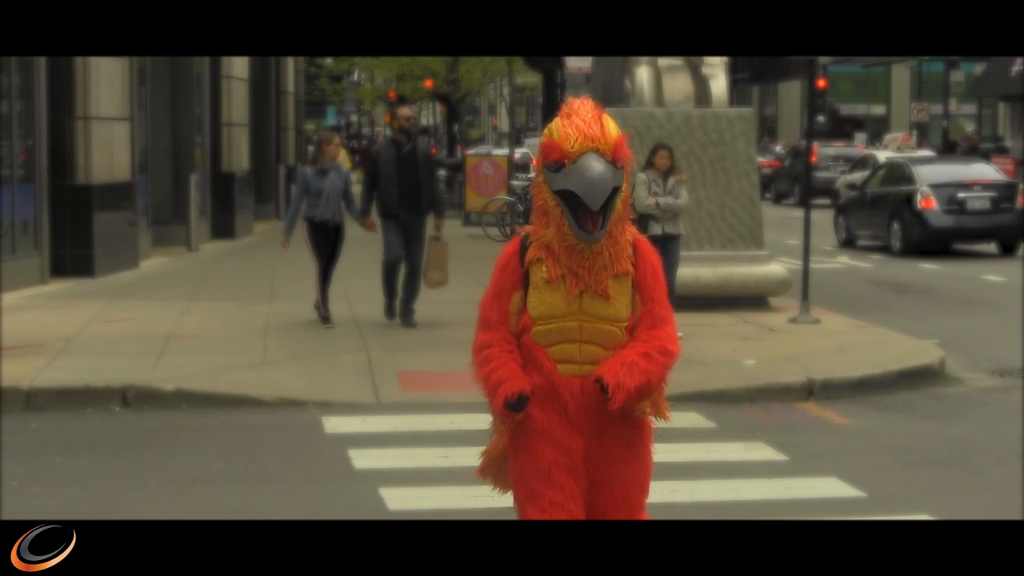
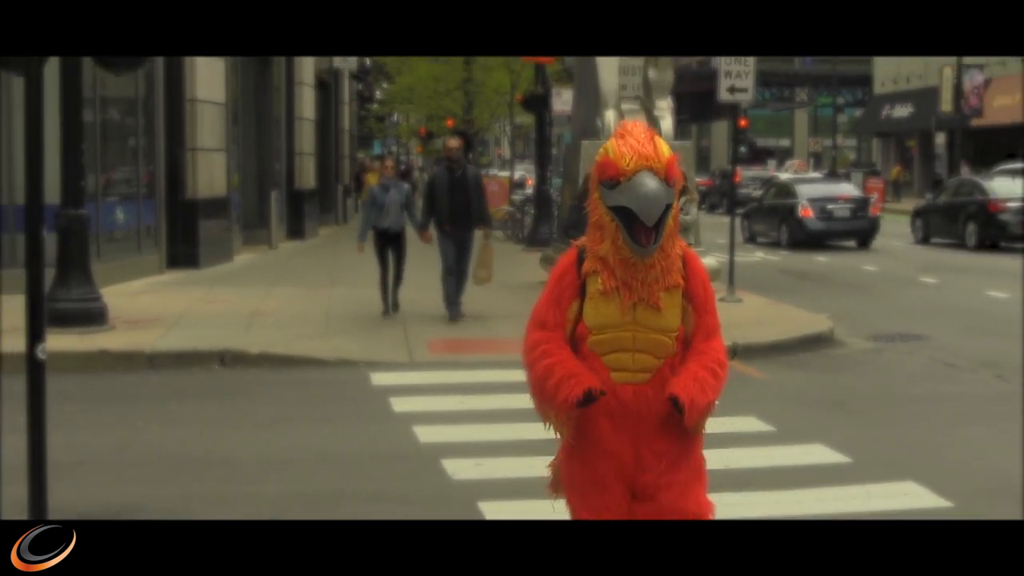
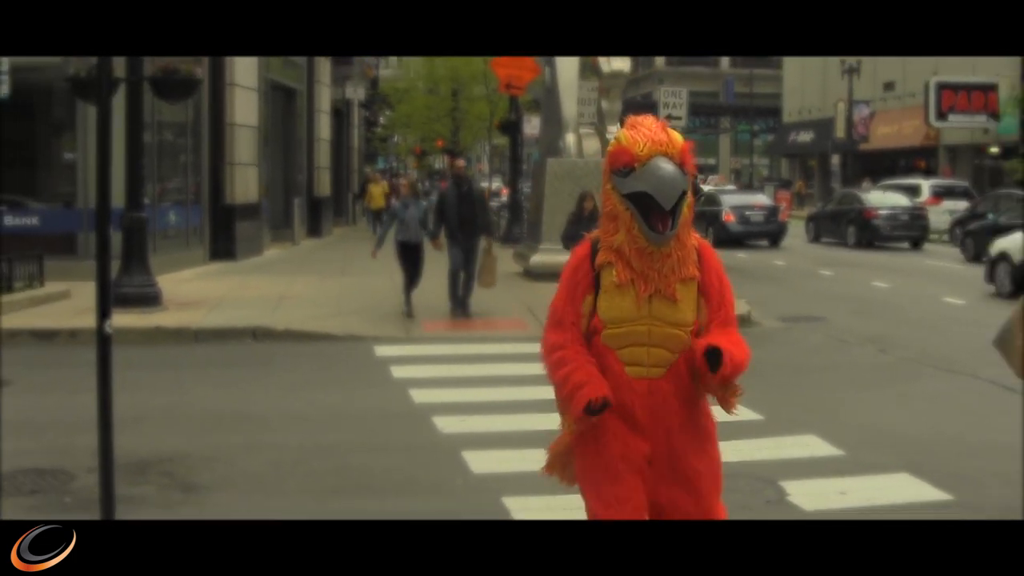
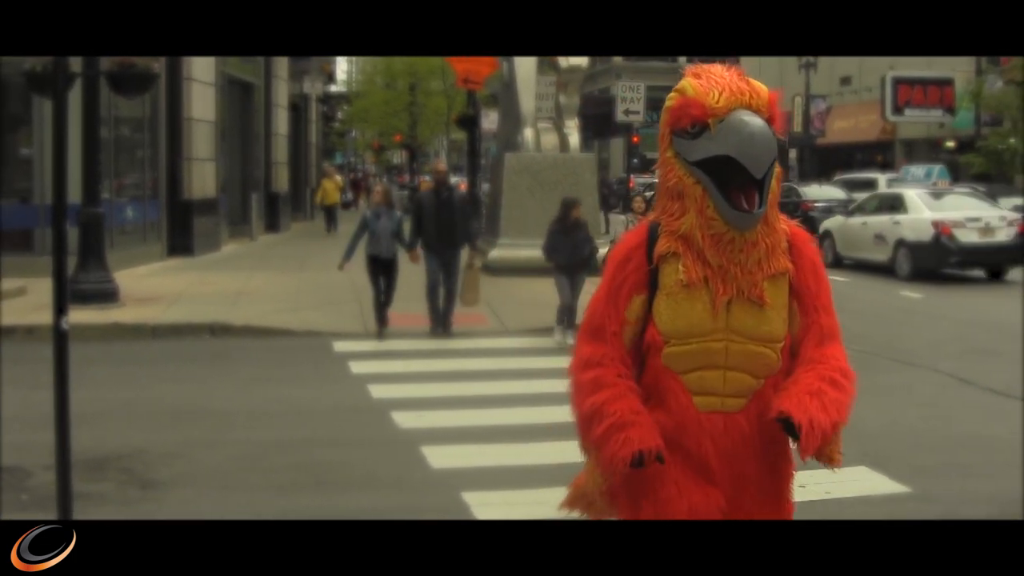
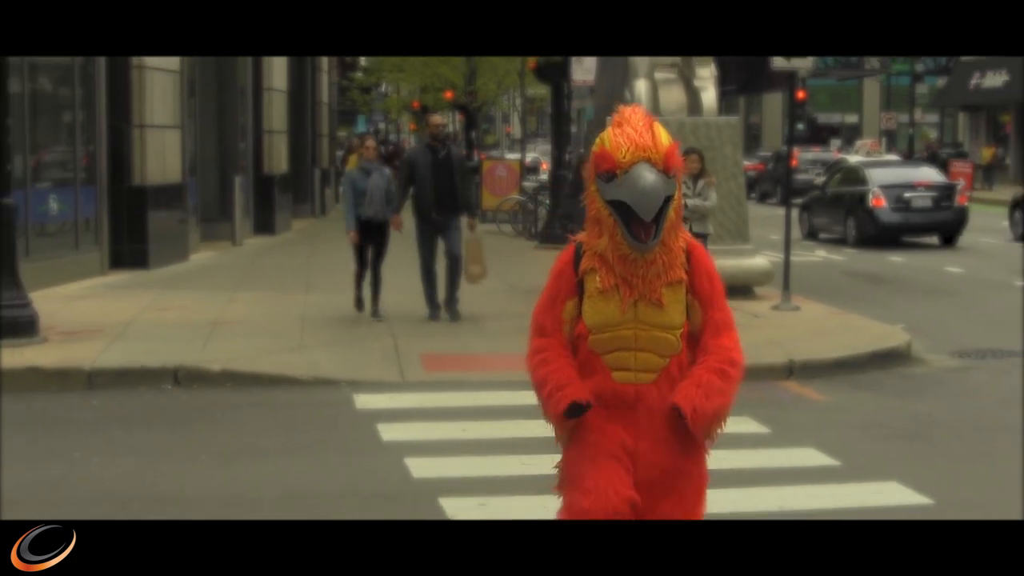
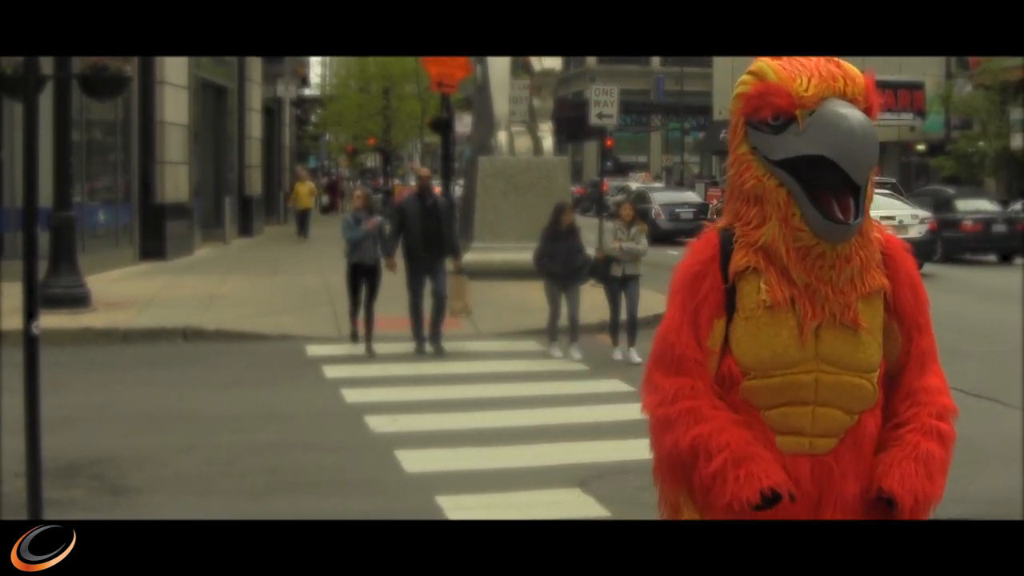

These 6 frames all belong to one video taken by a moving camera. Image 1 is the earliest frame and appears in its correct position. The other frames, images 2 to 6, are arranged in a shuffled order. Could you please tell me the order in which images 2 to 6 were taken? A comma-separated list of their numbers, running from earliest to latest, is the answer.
5, 2, 3, 4, 6
